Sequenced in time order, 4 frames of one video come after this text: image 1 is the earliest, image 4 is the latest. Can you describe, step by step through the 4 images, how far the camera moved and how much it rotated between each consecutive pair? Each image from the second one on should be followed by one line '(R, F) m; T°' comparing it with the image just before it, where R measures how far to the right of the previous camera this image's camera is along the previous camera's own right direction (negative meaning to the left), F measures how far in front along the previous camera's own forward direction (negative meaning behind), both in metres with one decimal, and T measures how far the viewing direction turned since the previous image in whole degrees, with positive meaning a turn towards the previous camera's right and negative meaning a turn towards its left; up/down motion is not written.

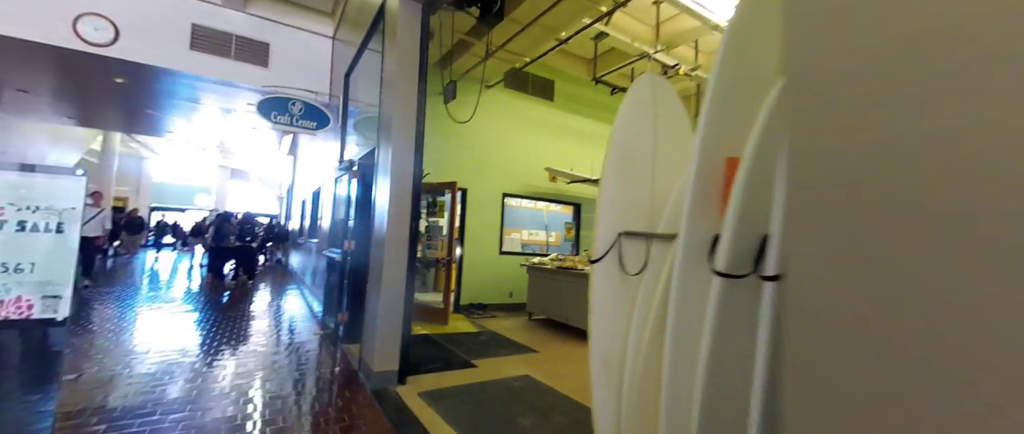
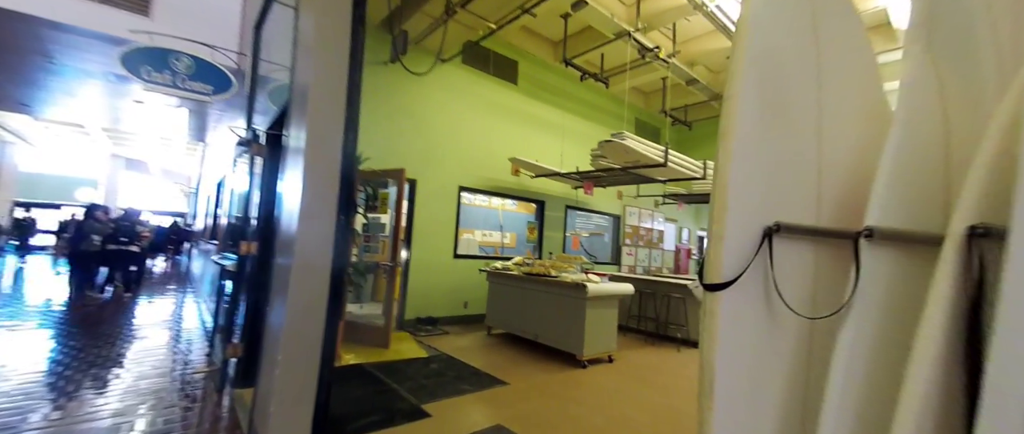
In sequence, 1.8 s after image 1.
(-0.1, +0.9) m; +8°
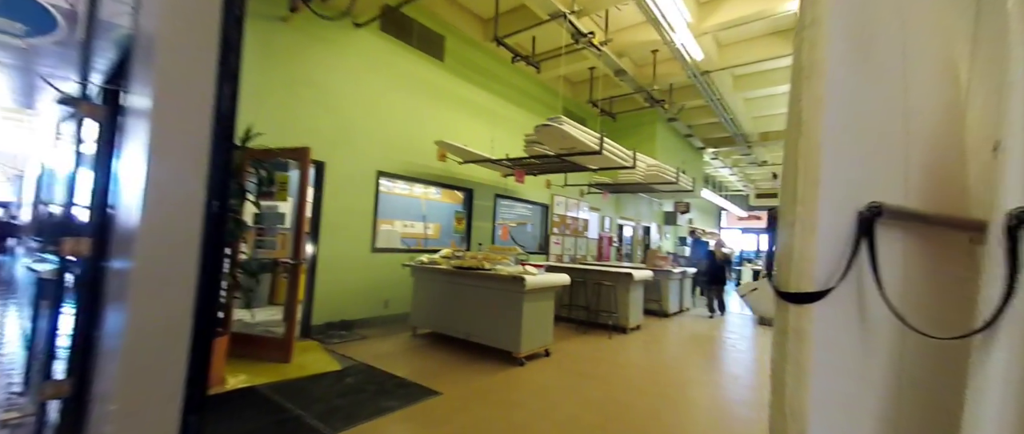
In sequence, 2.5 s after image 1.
(-0.1, +0.4) m; +11°
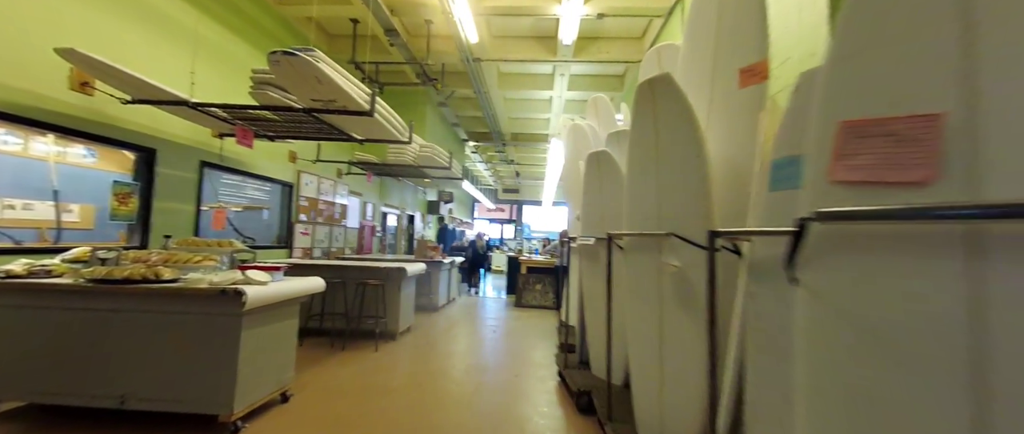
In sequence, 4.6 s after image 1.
(+0.1, +0.9) m; +33°
